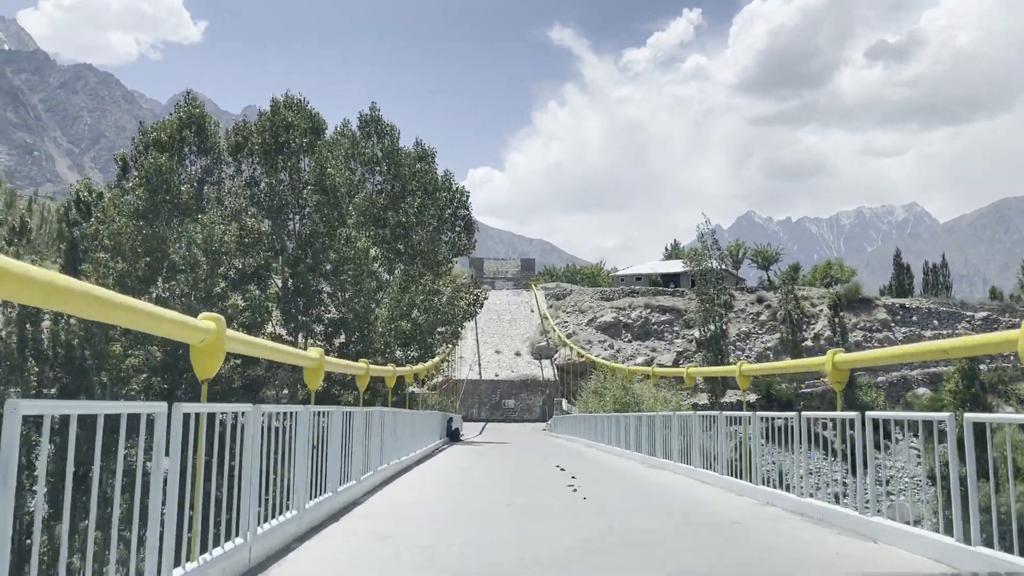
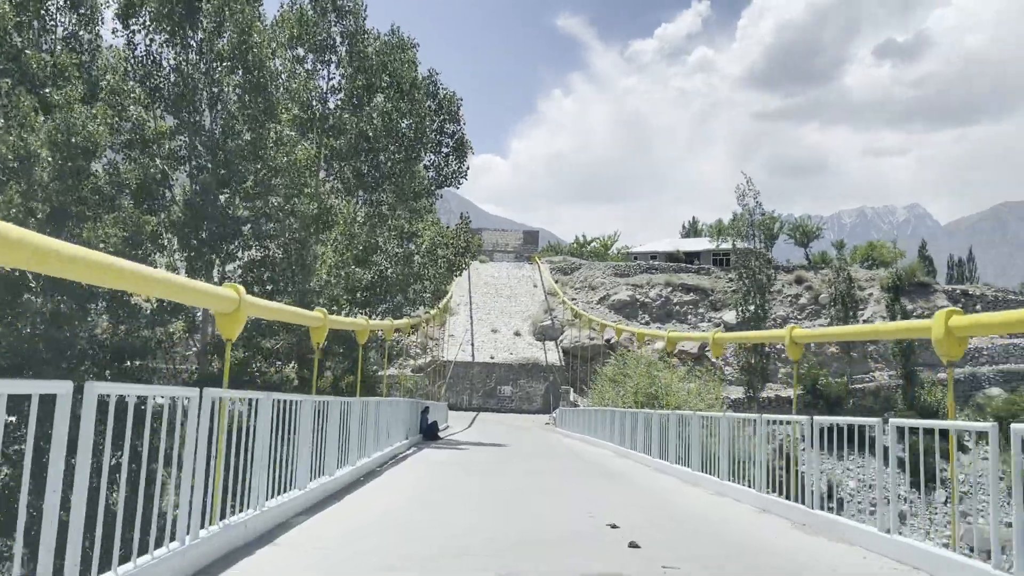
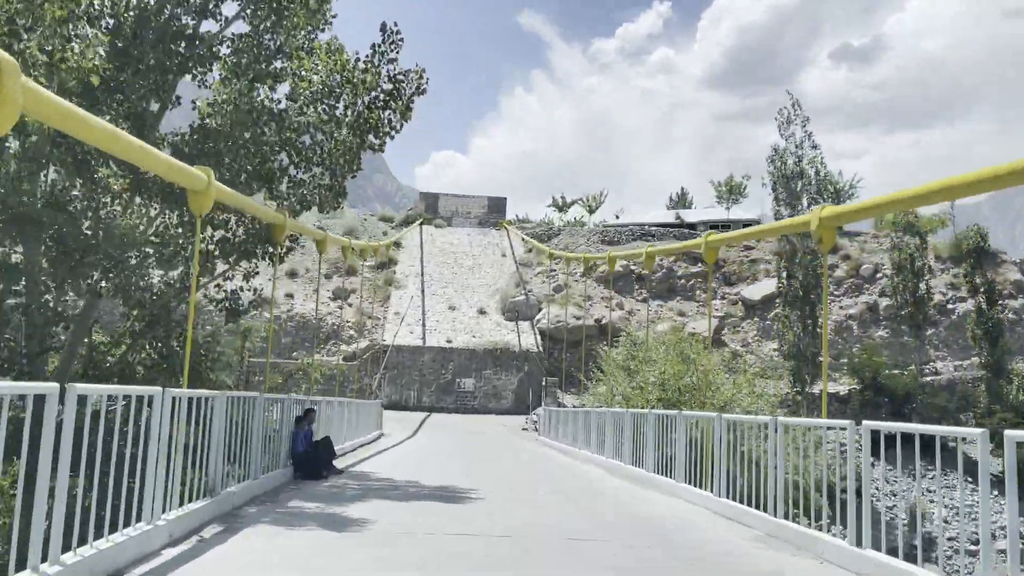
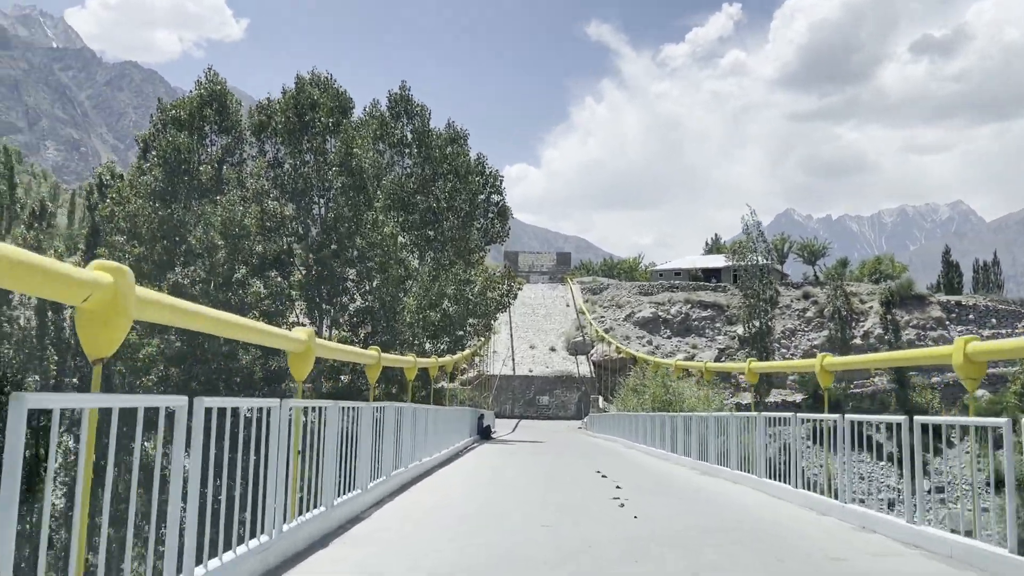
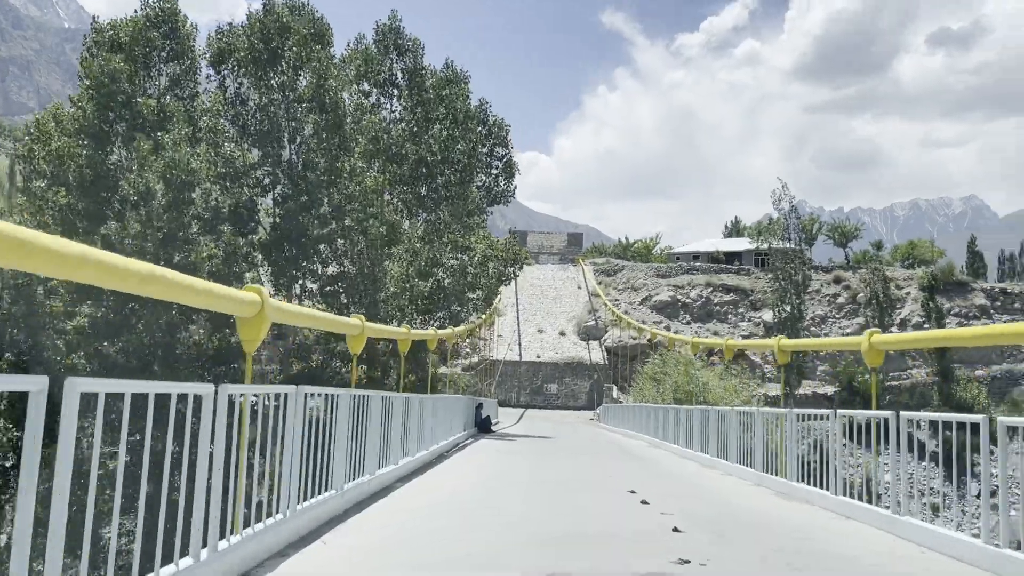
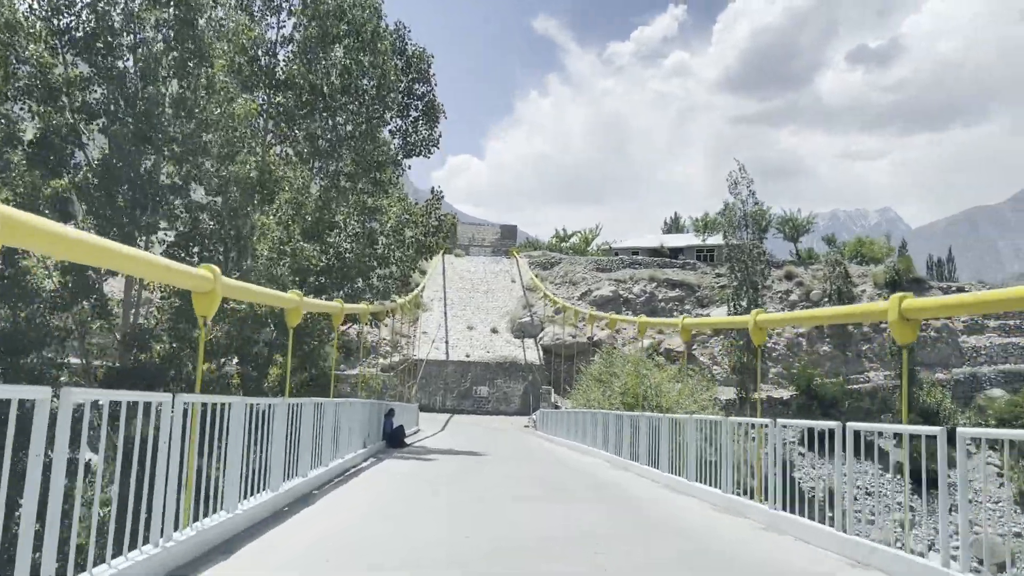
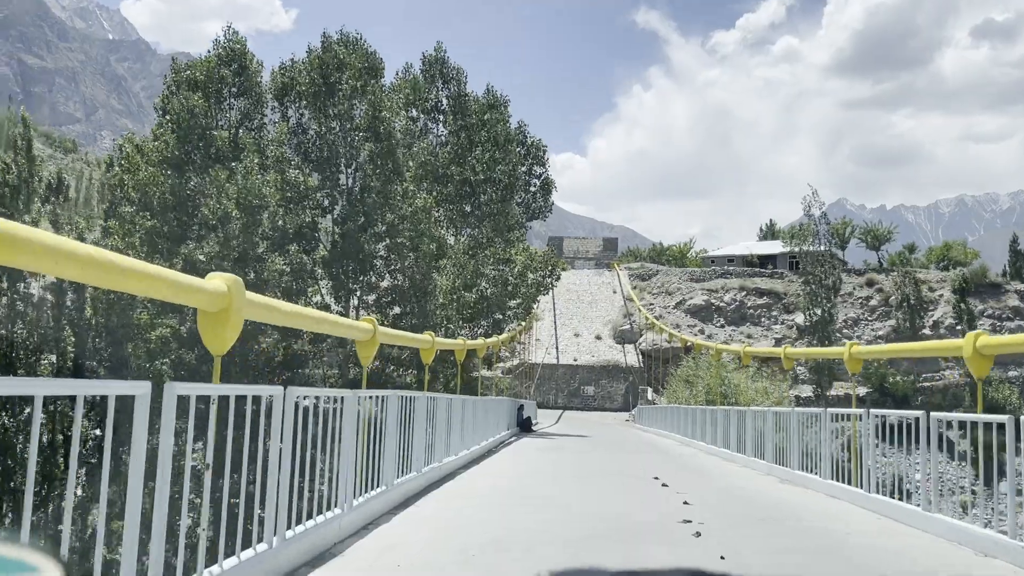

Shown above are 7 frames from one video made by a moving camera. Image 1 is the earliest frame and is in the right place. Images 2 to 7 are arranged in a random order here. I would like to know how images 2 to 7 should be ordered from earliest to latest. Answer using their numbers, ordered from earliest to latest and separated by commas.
4, 7, 5, 2, 6, 3
